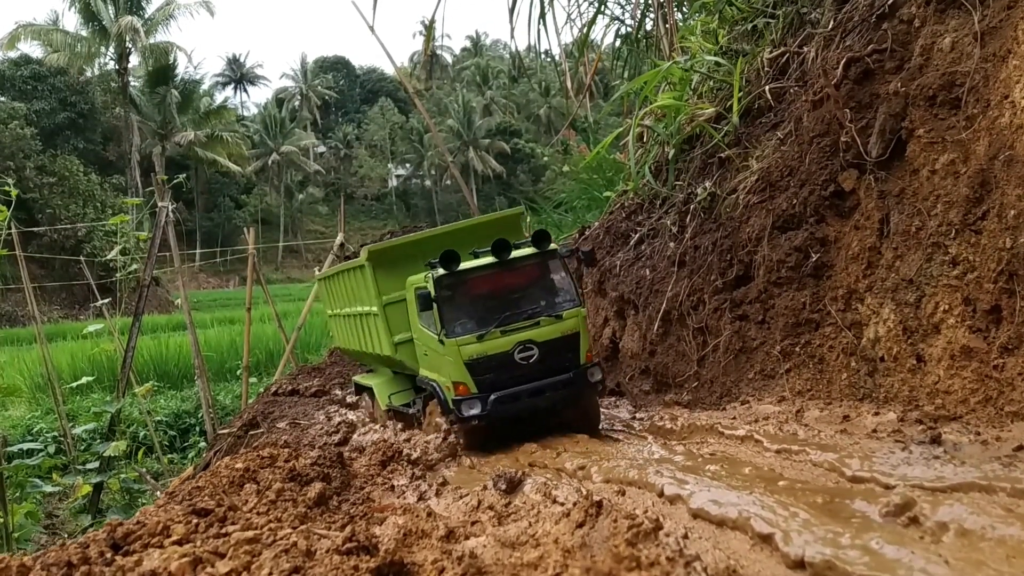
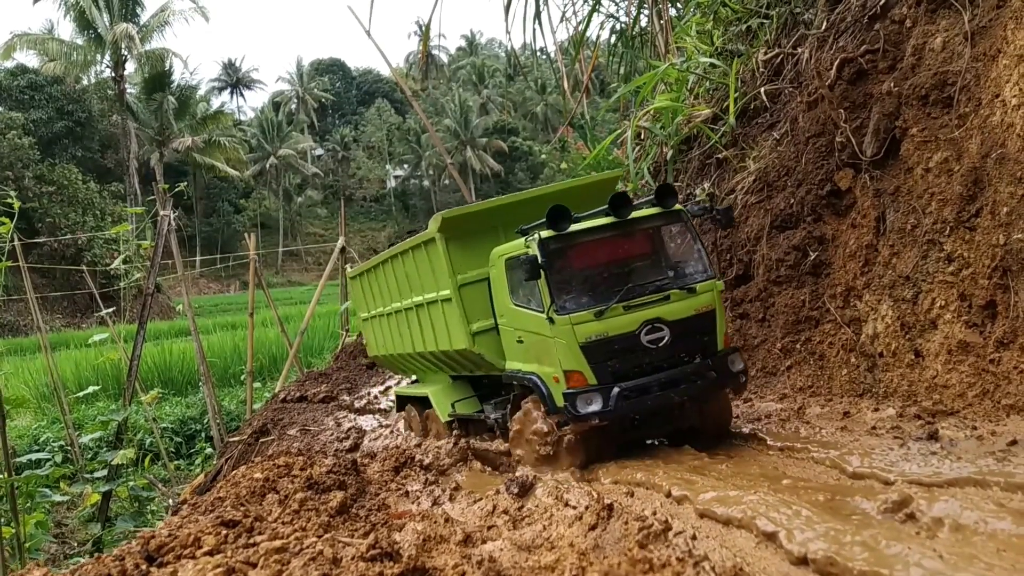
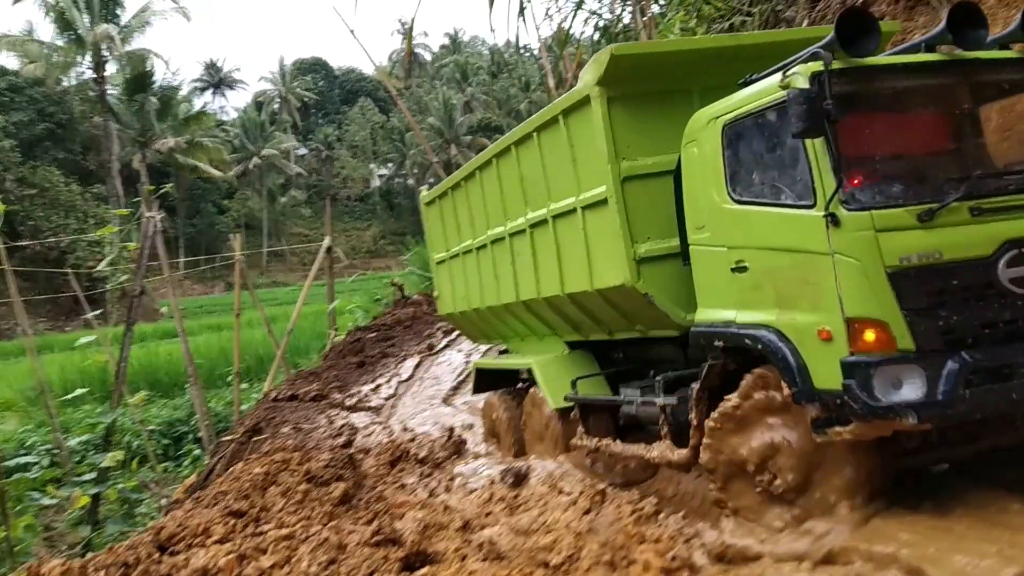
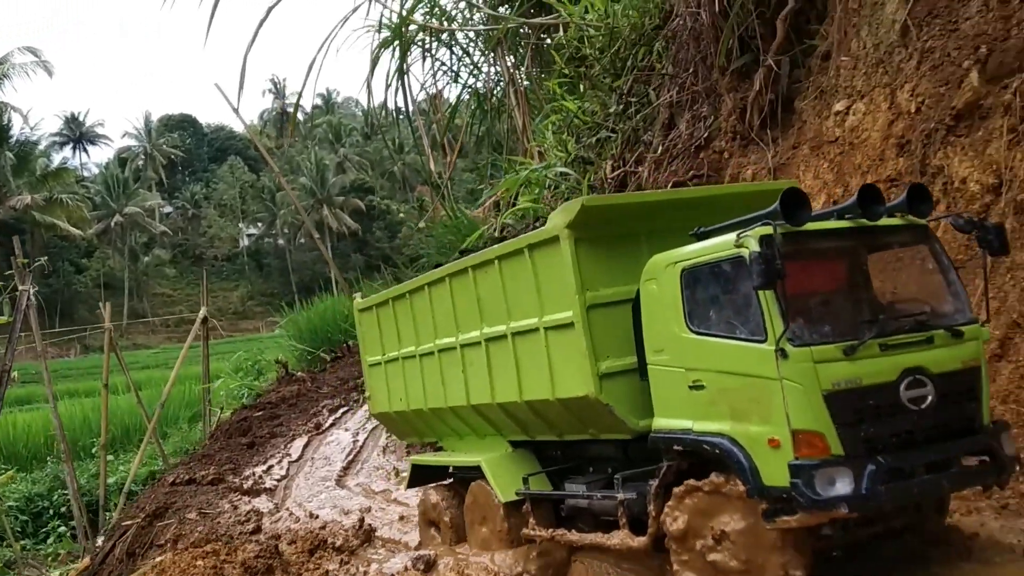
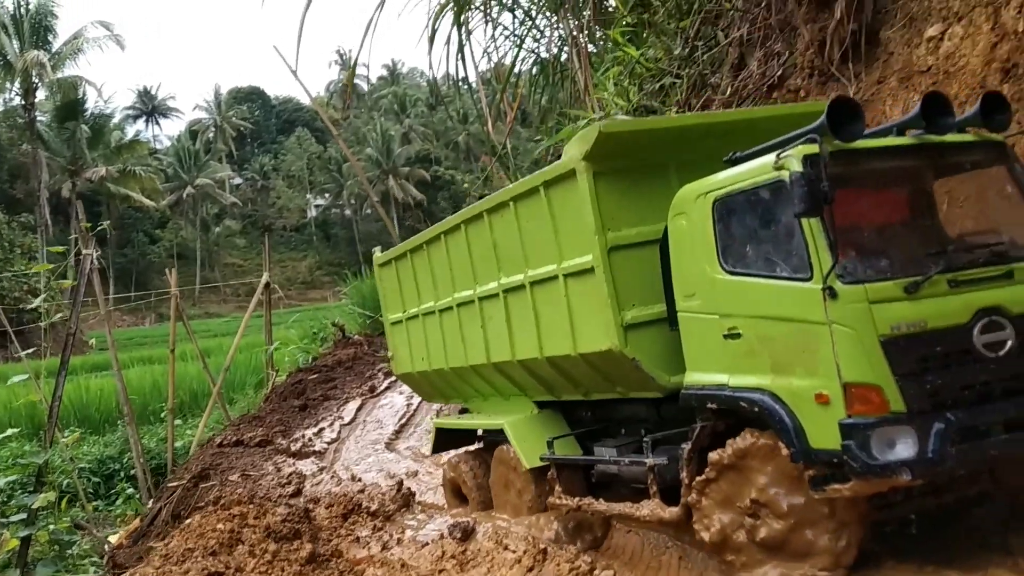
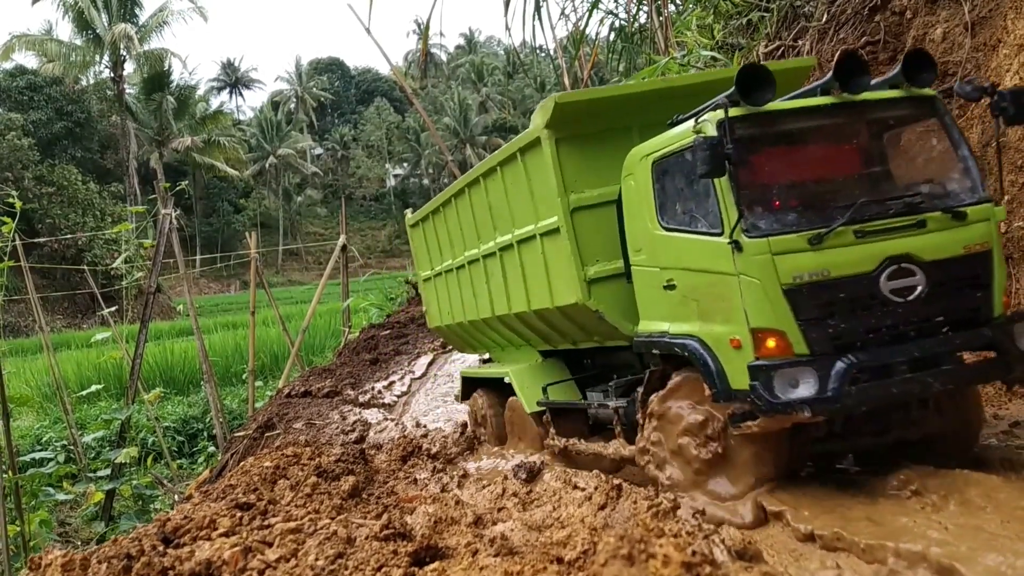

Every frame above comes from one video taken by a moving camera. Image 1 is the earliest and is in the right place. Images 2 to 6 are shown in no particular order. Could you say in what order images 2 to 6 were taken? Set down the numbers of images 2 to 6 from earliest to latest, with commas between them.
2, 6, 3, 5, 4
